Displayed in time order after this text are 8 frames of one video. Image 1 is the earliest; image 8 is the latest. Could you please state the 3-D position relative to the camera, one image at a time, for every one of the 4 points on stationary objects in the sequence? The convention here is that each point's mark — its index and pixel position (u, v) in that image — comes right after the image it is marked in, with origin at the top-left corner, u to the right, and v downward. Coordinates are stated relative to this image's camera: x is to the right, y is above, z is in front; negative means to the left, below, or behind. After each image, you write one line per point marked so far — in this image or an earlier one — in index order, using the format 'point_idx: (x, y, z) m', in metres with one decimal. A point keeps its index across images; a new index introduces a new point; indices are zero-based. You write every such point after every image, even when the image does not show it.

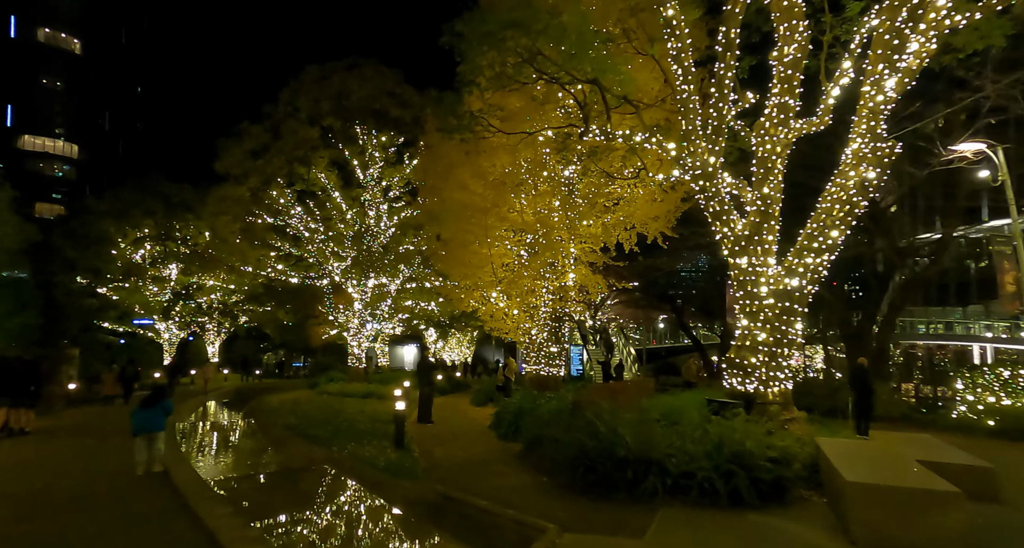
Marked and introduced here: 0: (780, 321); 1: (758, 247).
0: (+3.7, -0.6, +7.9) m
1: (+3.5, +0.4, +8.2) m
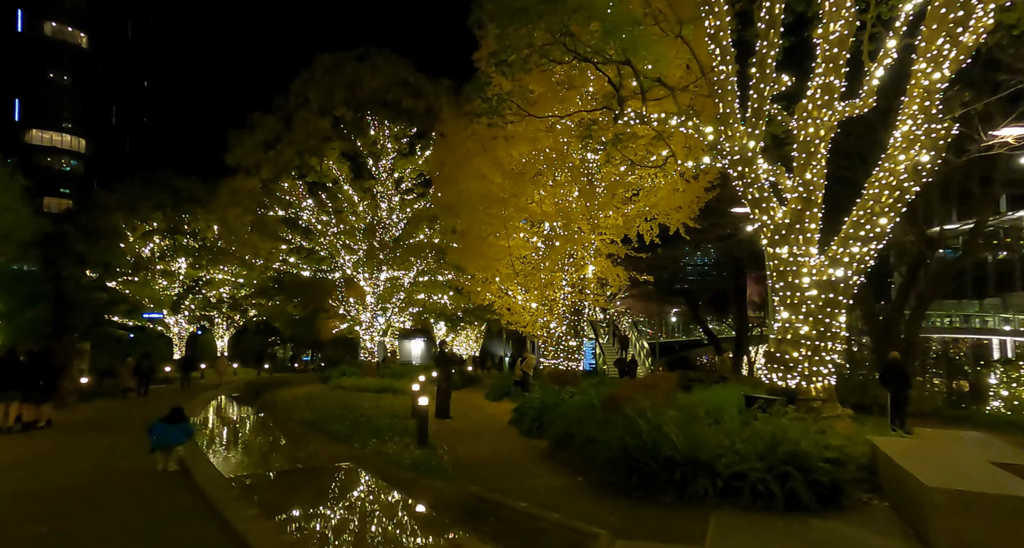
0: (+4.1, -0.5, +7.6) m
1: (+3.9, +0.5, +7.8) m
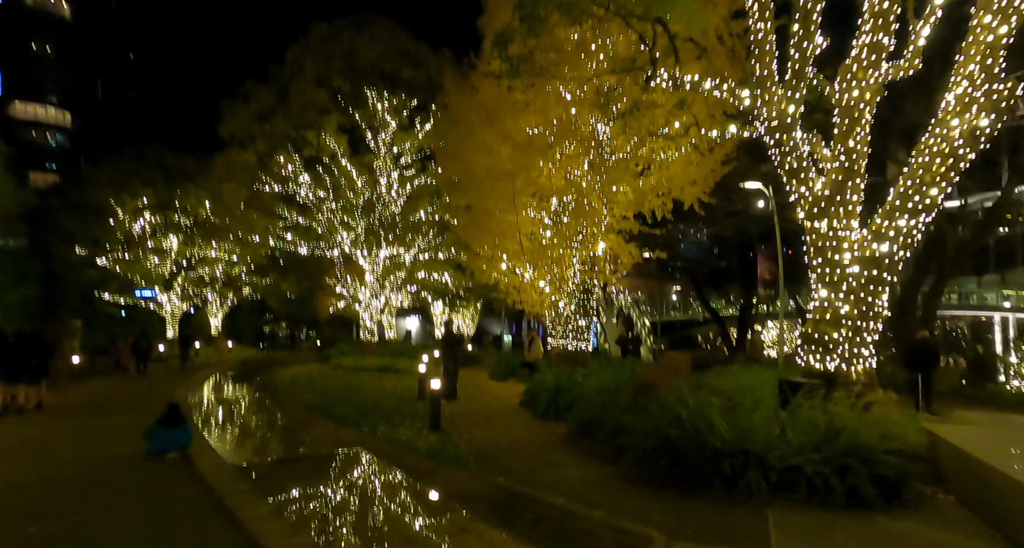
0: (+4.4, -0.2, +7.1) m
1: (+4.2, +0.8, +7.4) m
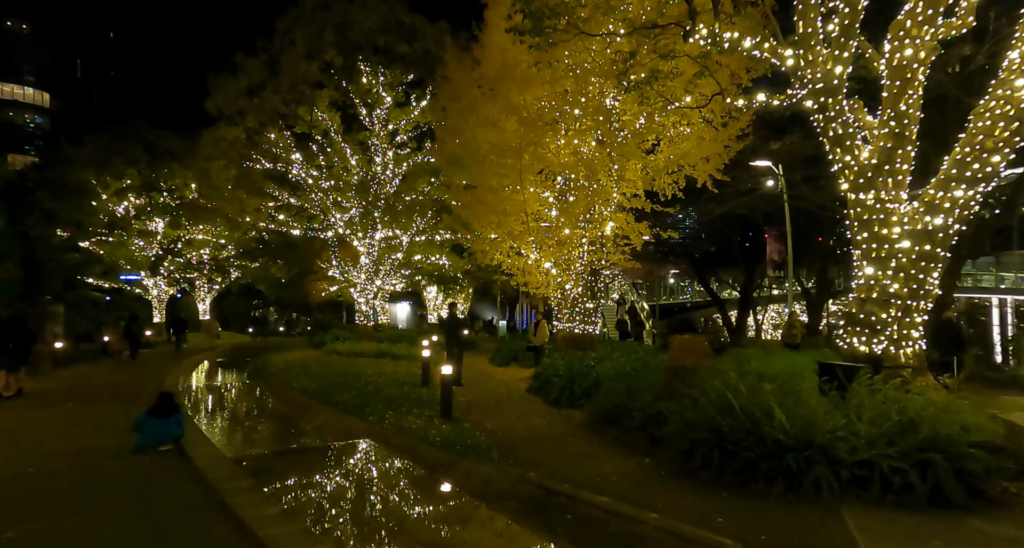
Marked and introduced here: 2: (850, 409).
0: (+4.6, +0.1, +6.6) m
1: (+4.4, +1.1, +6.8) m
2: (+2.9, -1.2, +5.0) m
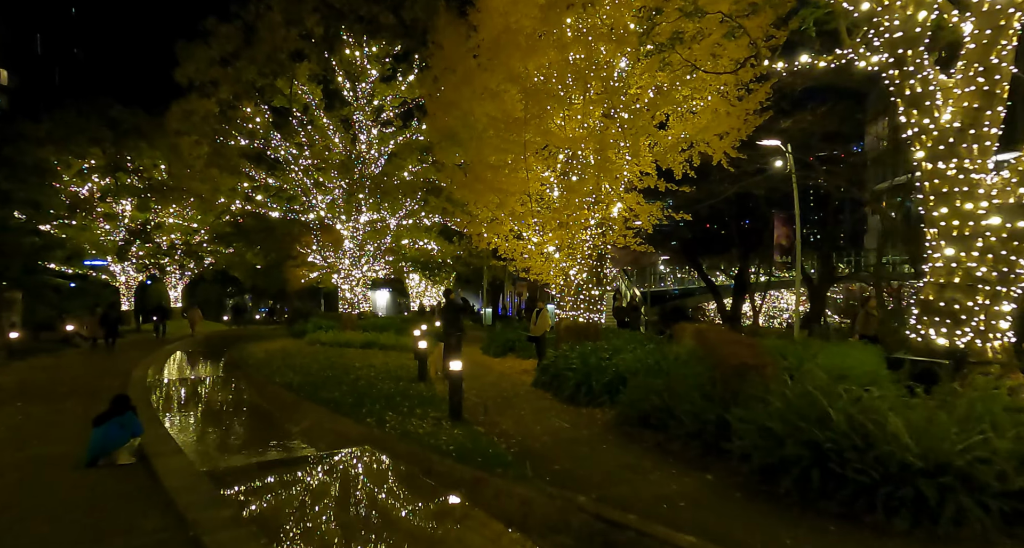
0: (+4.9, +0.2, +5.8) m
1: (+4.7, +1.3, +5.9) m
2: (+3.2, -1.0, +4.1) m
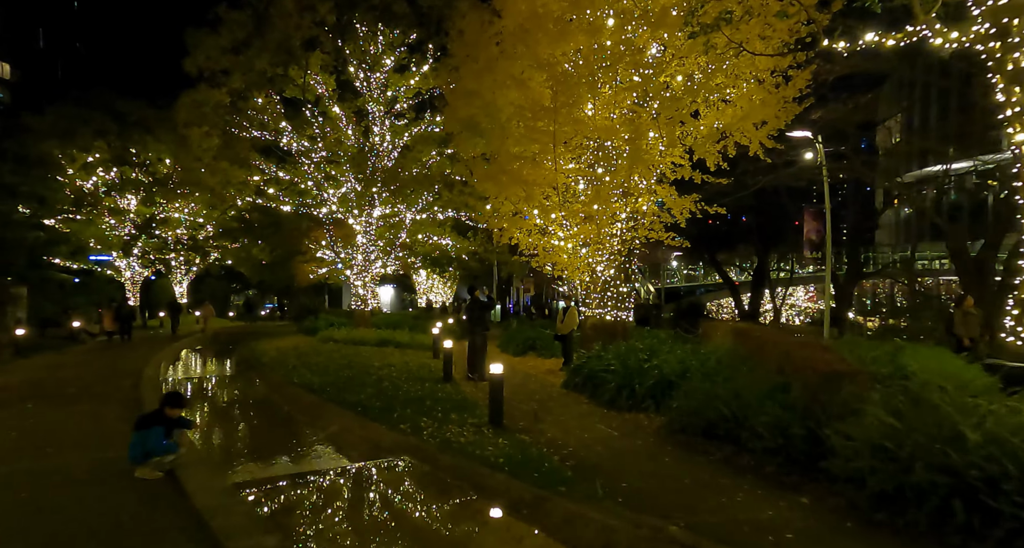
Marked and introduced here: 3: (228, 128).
0: (+5.5, +0.3, +5.2) m
1: (+5.3, +1.3, +5.4) m
2: (+3.8, -1.0, +3.5) m
3: (-9.2, +4.7, +18.7) m
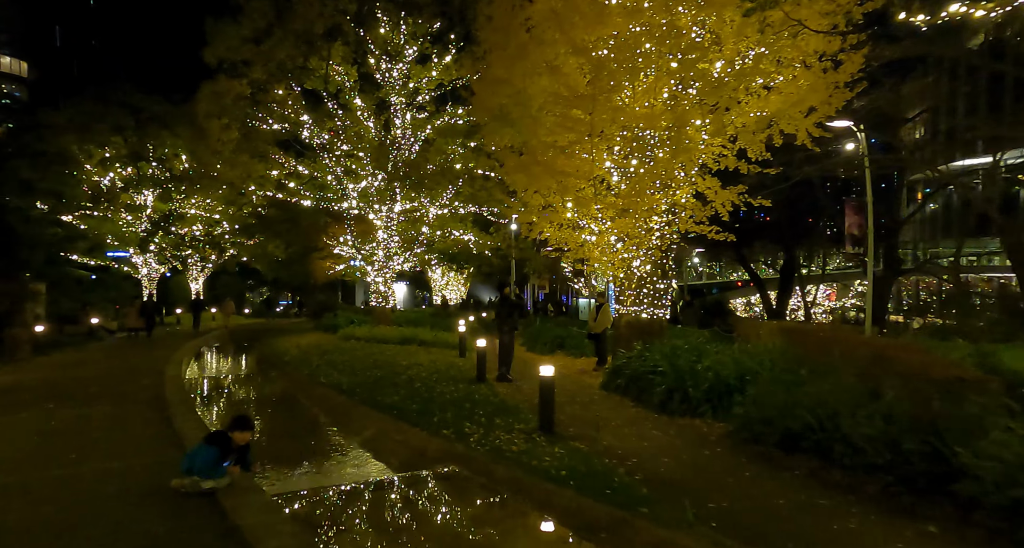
0: (+6.0, +0.3, +4.6) m
1: (+5.8, +1.4, +4.7) m
2: (+4.3, -1.0, +2.9) m
3: (-8.4, +4.8, +18.3) m
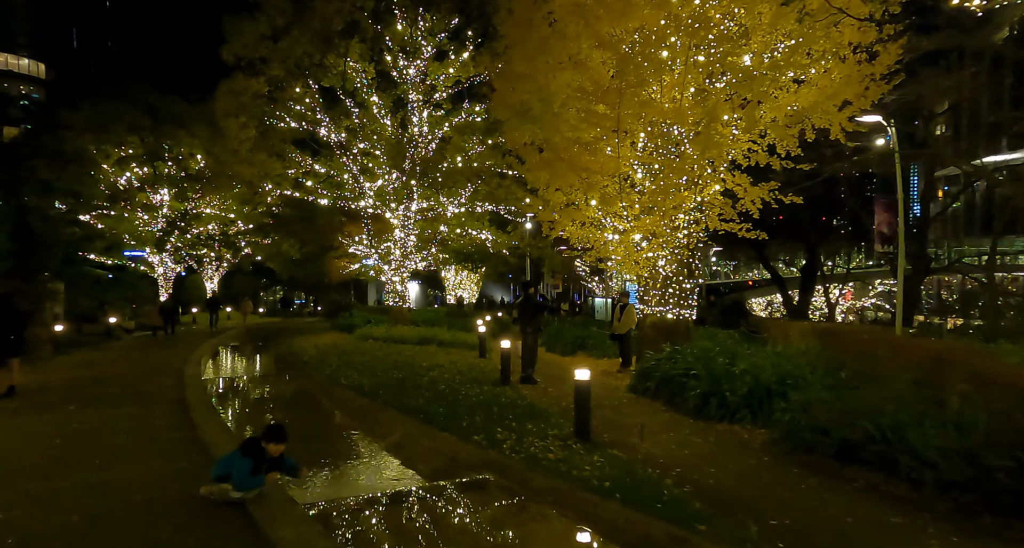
0: (+6.3, +0.3, +4.2) m
1: (+6.1, +1.4, +4.4) m
2: (+4.6, -1.0, +2.6) m
3: (-7.8, +4.8, +18.2) m
